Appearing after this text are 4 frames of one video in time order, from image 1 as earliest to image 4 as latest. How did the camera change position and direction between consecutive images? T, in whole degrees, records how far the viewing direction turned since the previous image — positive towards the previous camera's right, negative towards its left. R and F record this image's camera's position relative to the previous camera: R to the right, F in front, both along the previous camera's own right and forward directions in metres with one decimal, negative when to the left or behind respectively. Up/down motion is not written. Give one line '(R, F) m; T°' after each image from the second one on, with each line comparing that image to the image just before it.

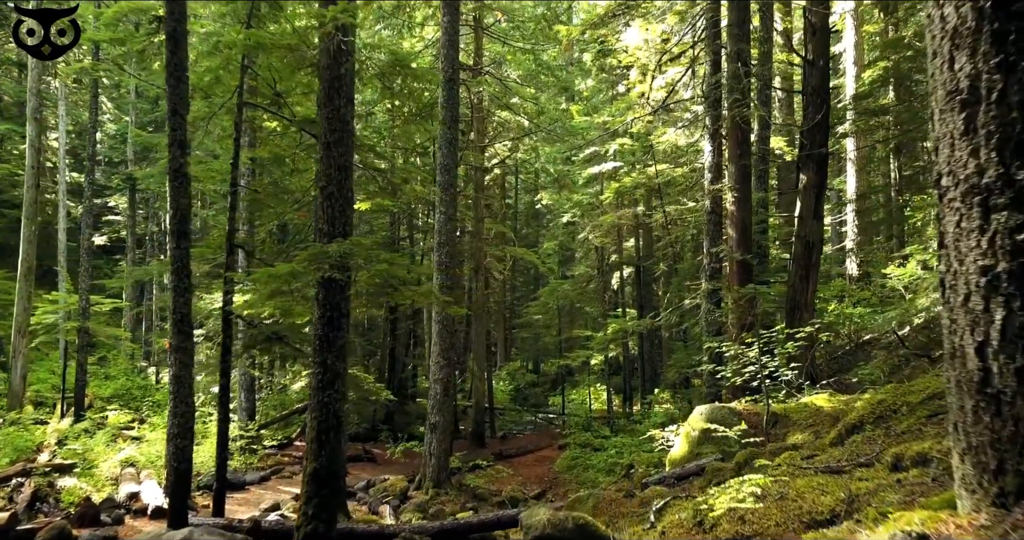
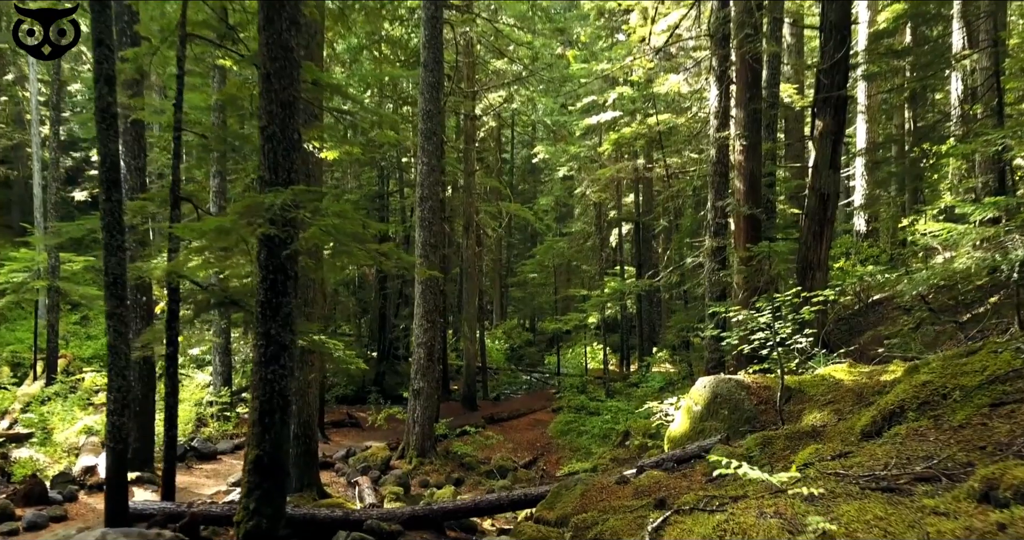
(+0.2, +0.9) m; 0°
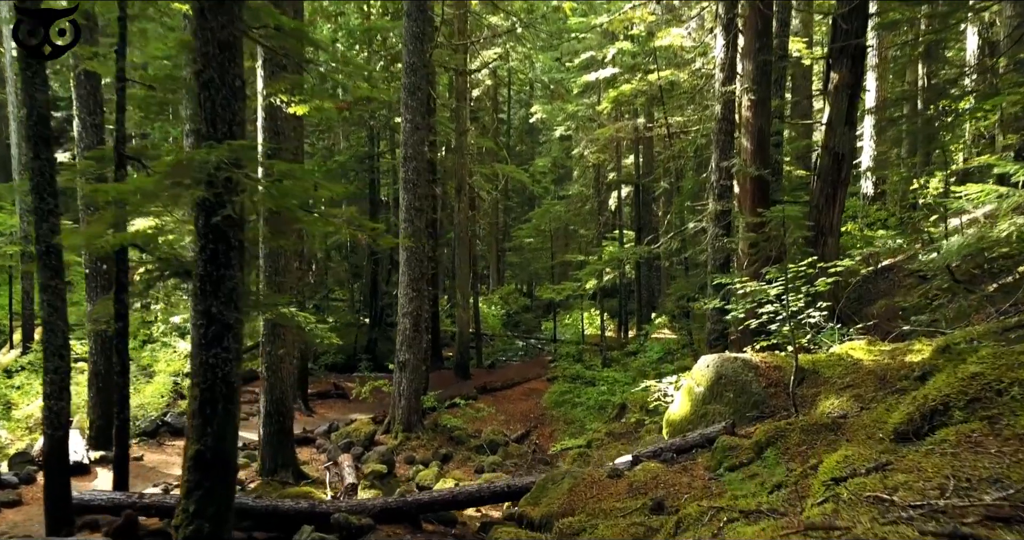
(+0.1, +0.7) m; 0°
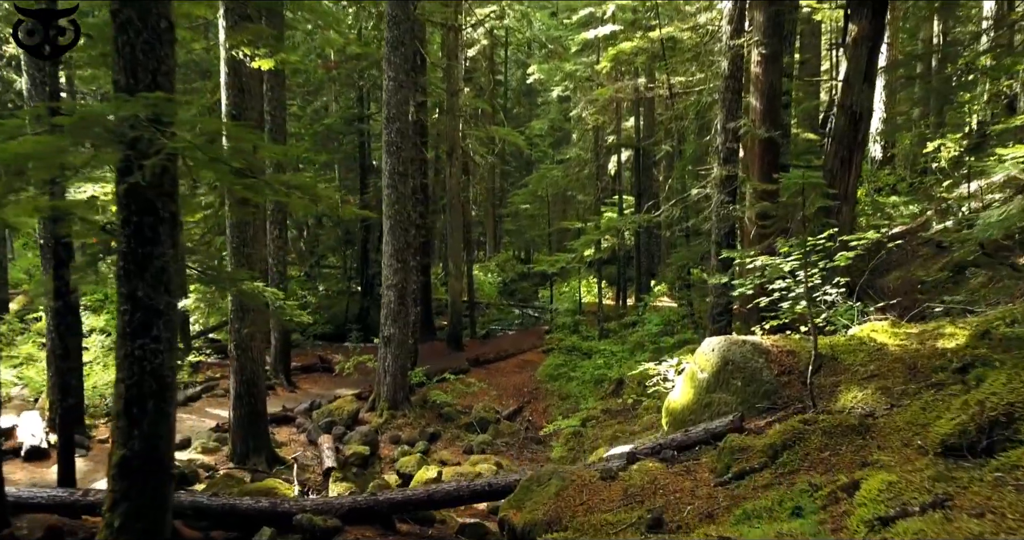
(+0.1, +0.6) m; 0°
